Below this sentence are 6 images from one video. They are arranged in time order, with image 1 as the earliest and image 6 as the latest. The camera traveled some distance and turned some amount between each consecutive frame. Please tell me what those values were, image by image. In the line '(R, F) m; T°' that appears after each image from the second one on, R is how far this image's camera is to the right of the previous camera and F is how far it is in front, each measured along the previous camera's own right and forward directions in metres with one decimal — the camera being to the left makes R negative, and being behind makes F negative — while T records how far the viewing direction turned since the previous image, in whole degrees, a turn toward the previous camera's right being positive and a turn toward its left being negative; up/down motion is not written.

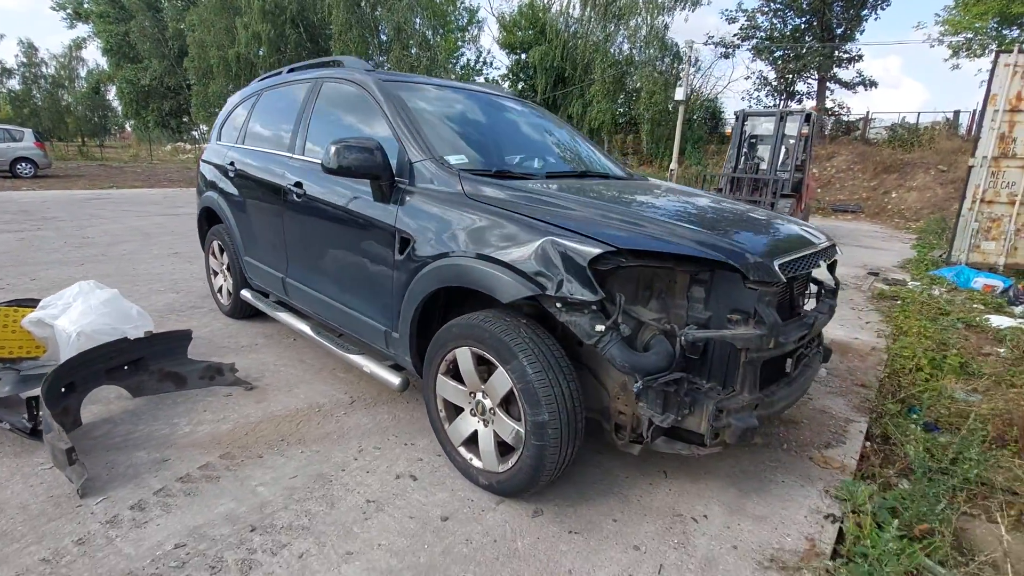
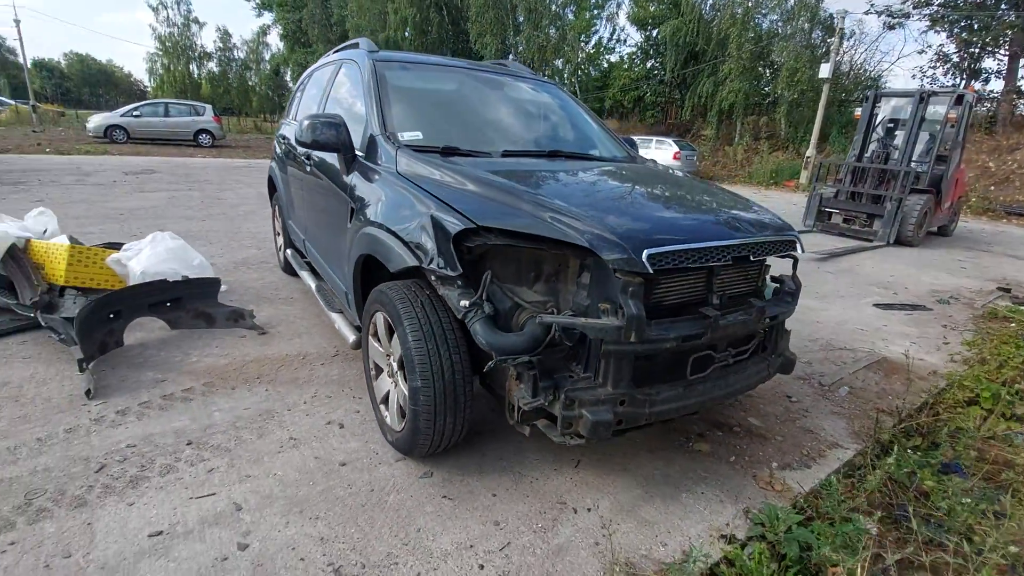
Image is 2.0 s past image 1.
(+1.1, +0.1) m; -14°
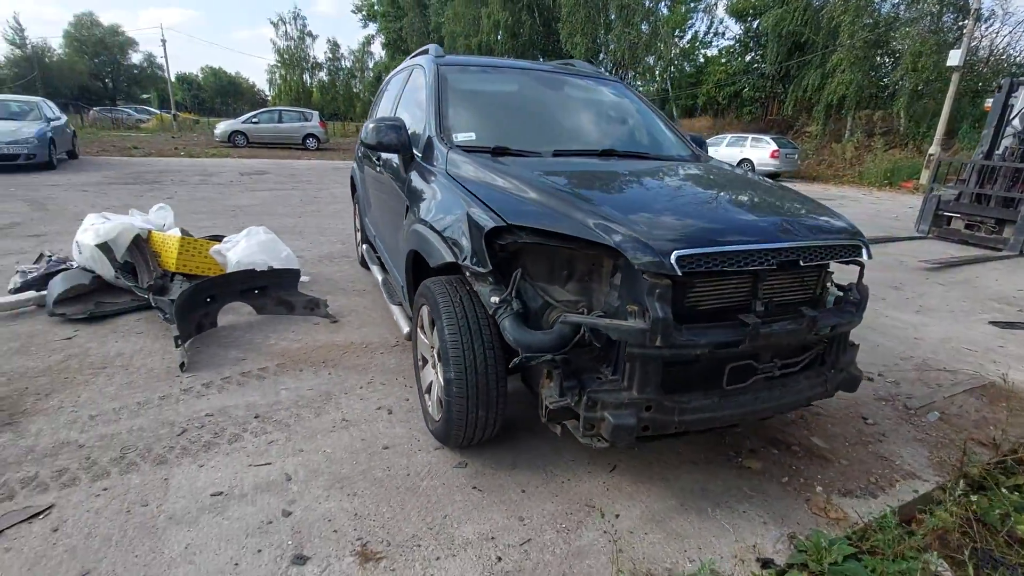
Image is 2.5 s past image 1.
(+0.2, 0.0) m; -9°
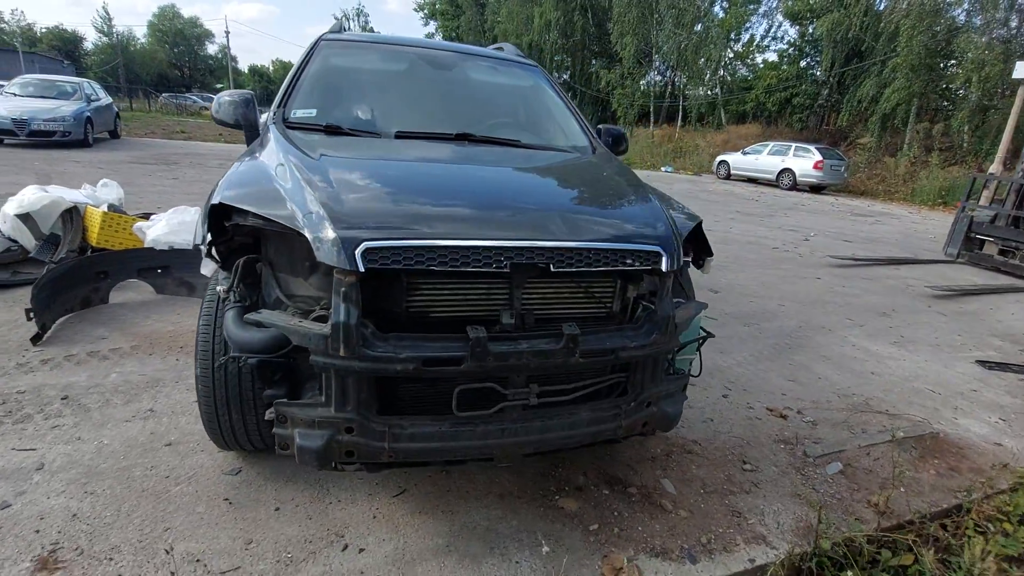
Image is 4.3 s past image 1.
(+1.2, +0.4) m; -5°
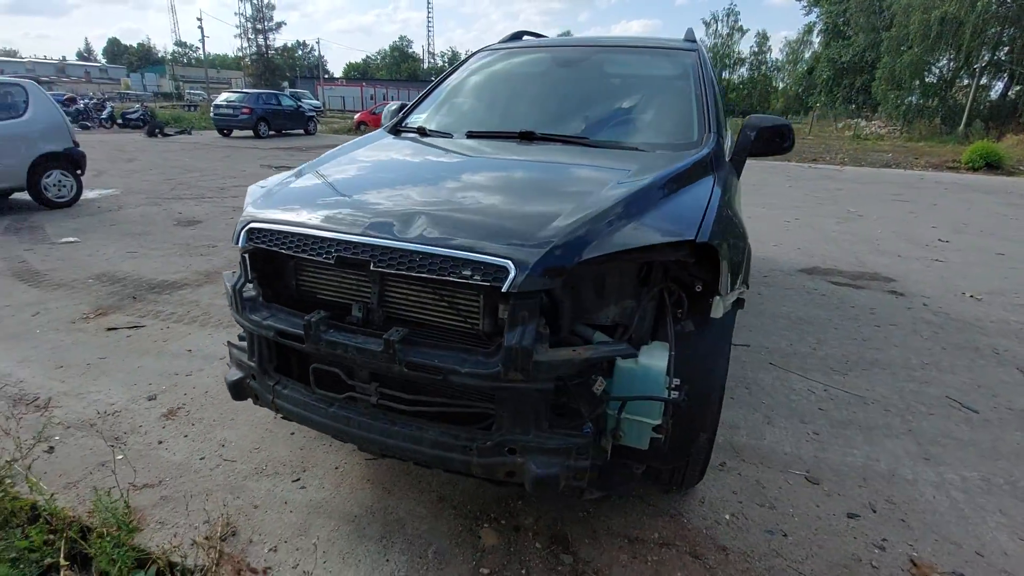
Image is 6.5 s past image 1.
(+1.4, +0.6) m; -36°
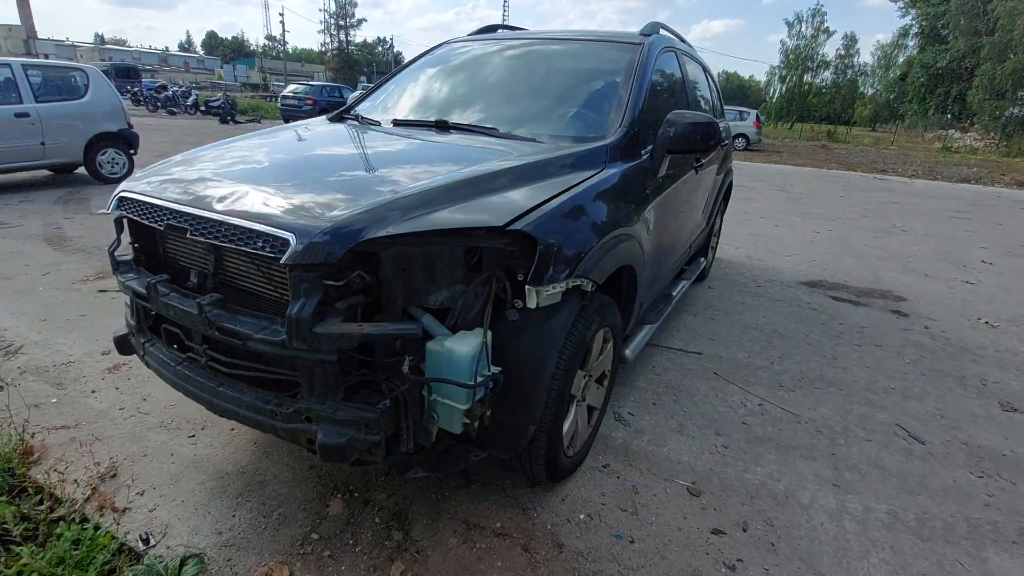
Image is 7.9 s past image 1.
(+0.8, 0.0) m; -7°
